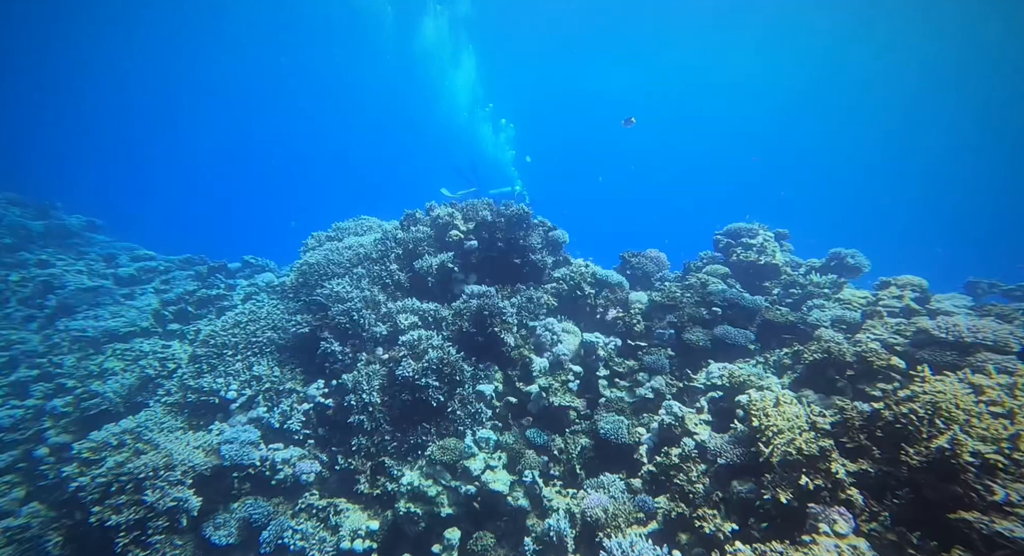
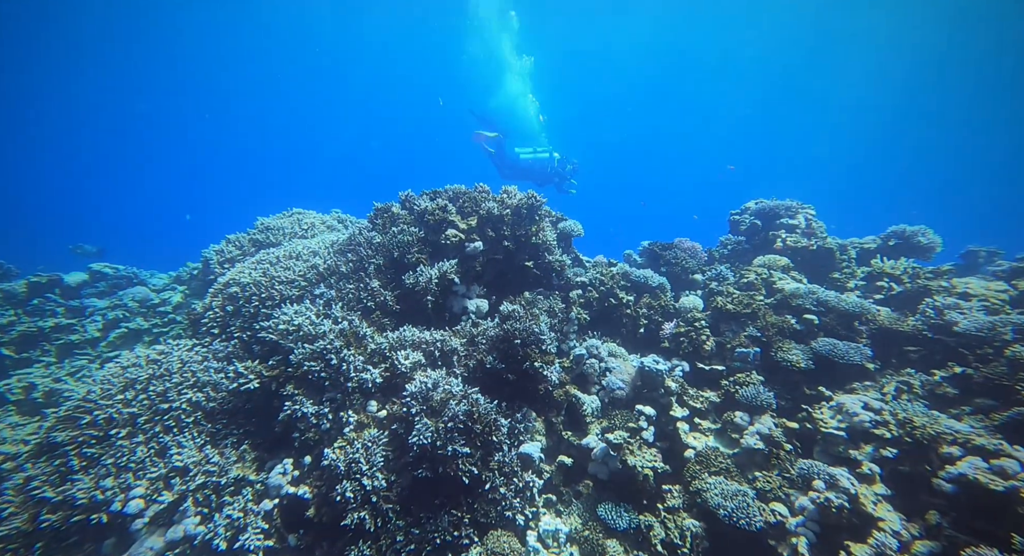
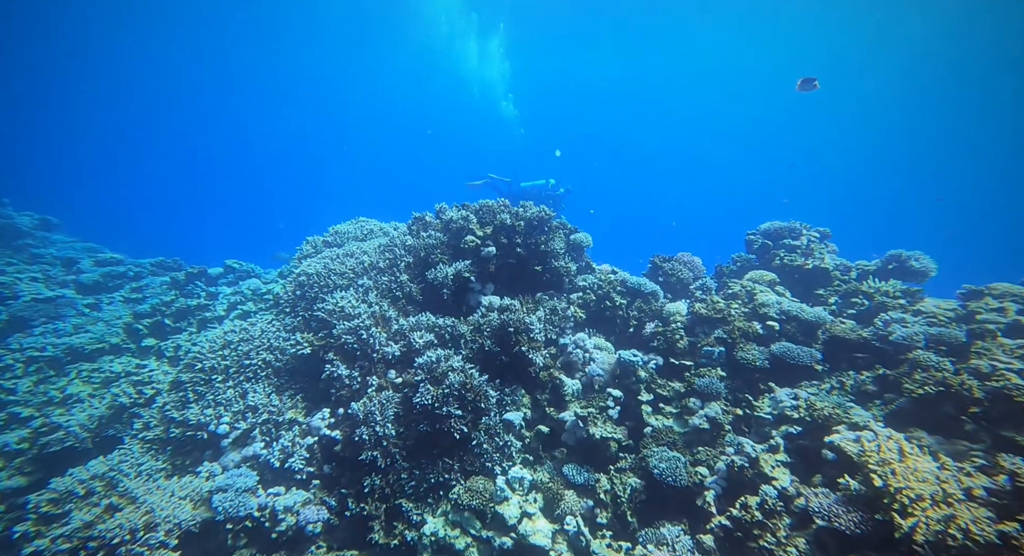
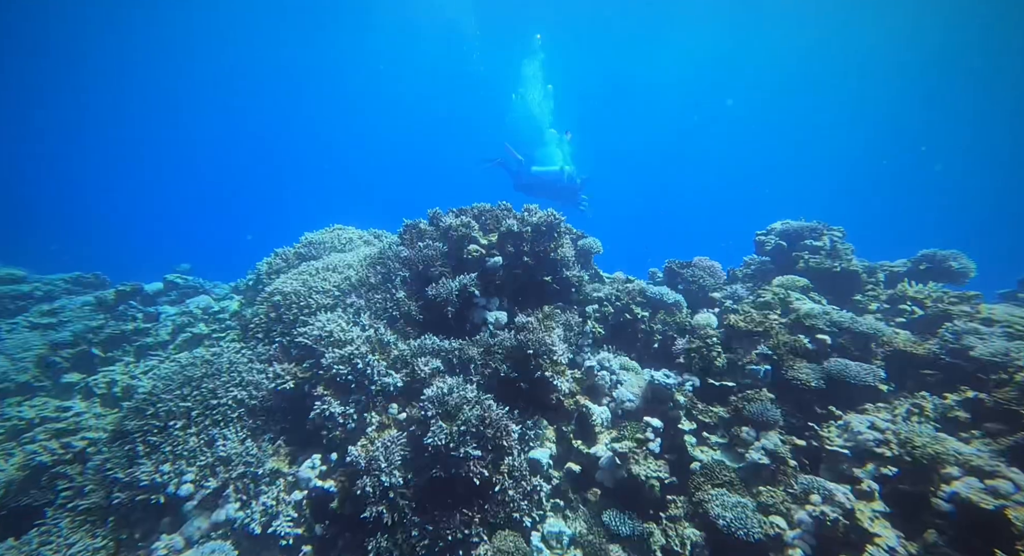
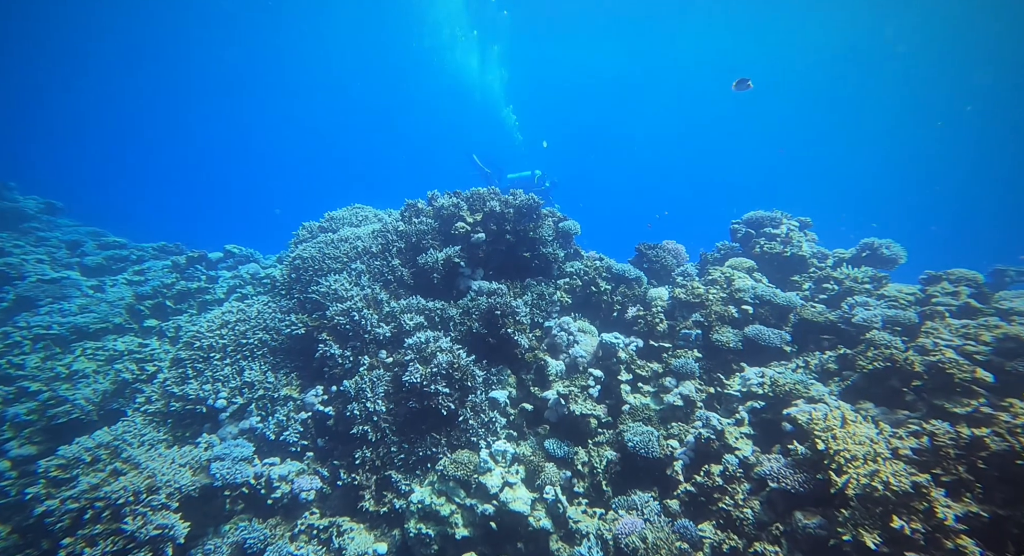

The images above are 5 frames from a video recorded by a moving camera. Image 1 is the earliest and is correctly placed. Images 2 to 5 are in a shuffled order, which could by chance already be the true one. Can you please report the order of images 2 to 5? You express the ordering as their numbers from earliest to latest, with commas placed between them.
5, 3, 4, 2
